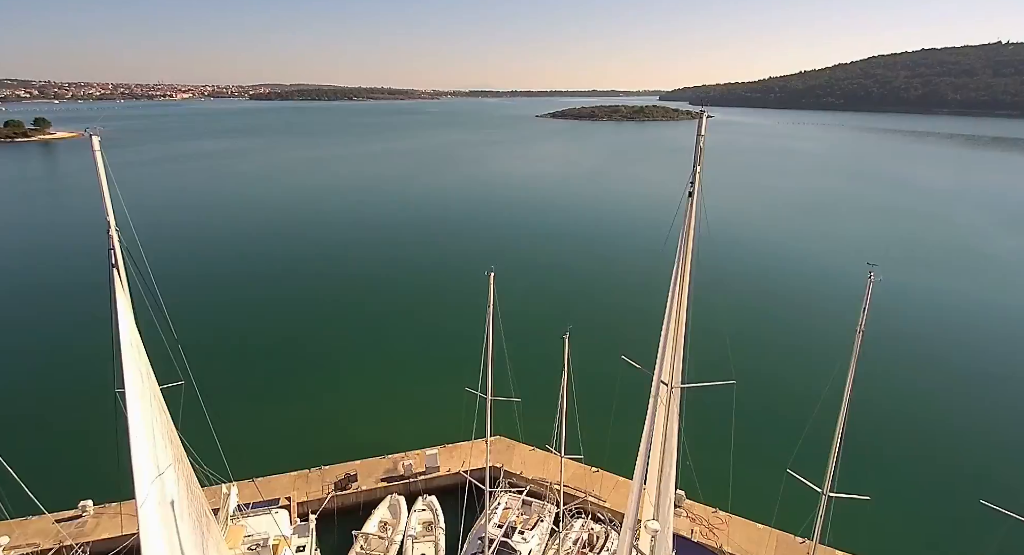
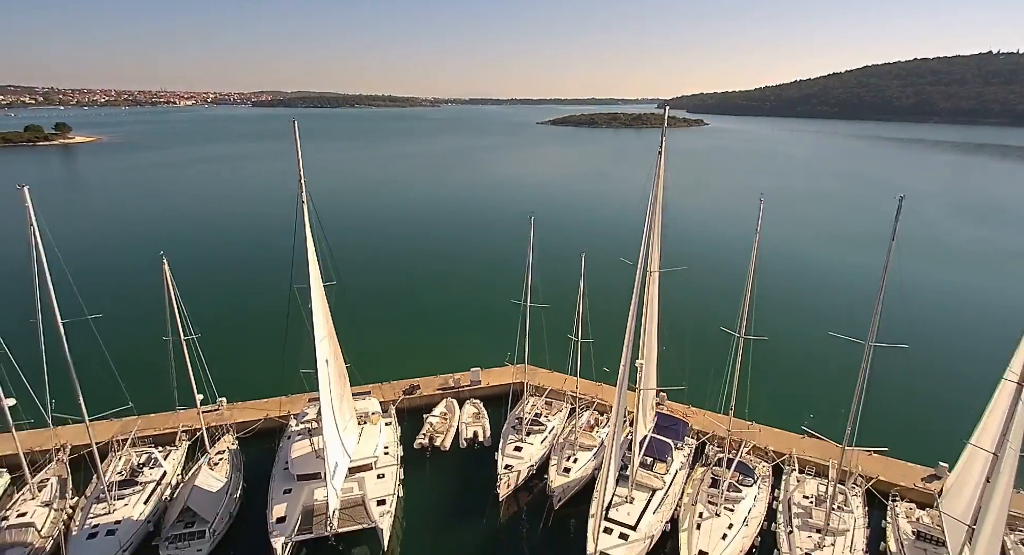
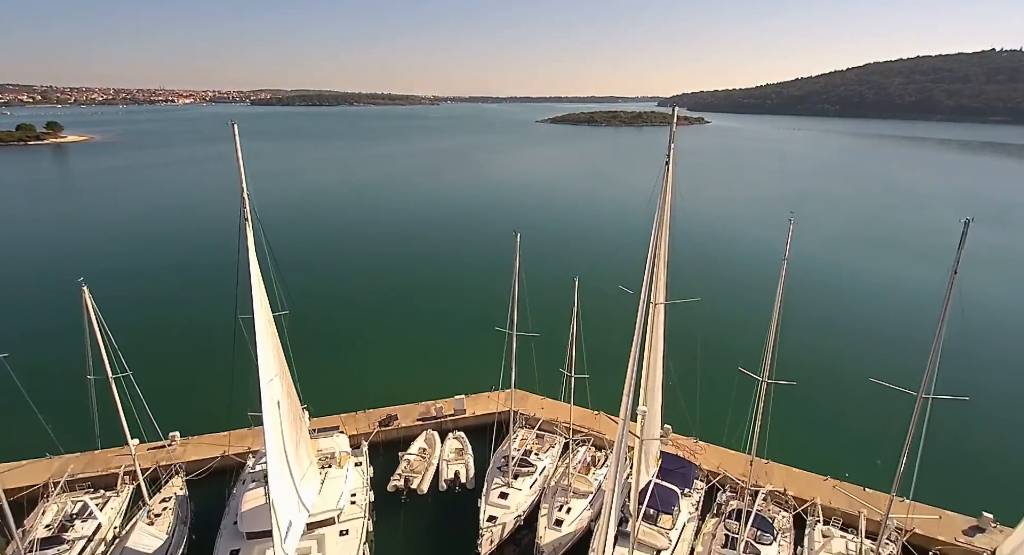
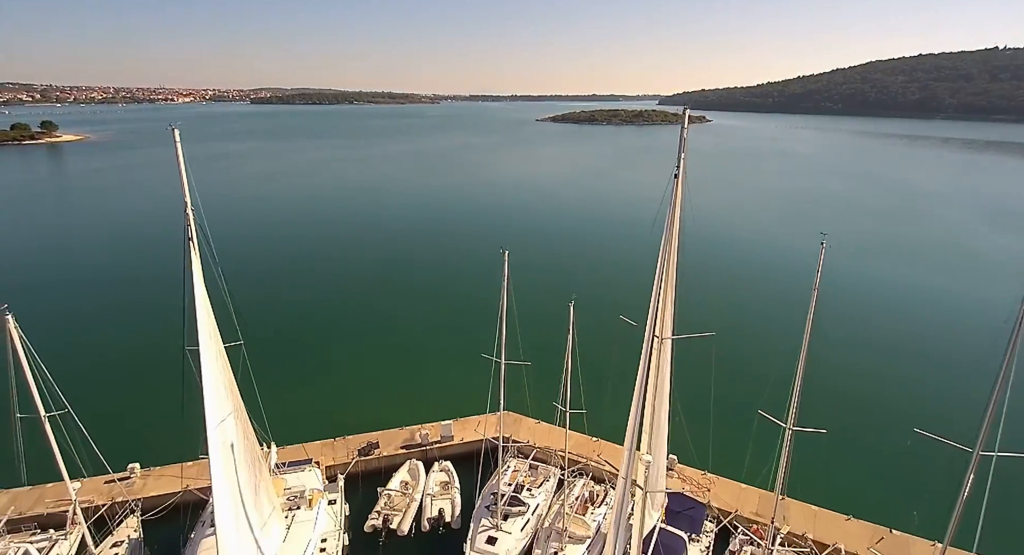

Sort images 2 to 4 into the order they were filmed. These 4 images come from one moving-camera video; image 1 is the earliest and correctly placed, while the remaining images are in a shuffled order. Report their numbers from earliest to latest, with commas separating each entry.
4, 3, 2
